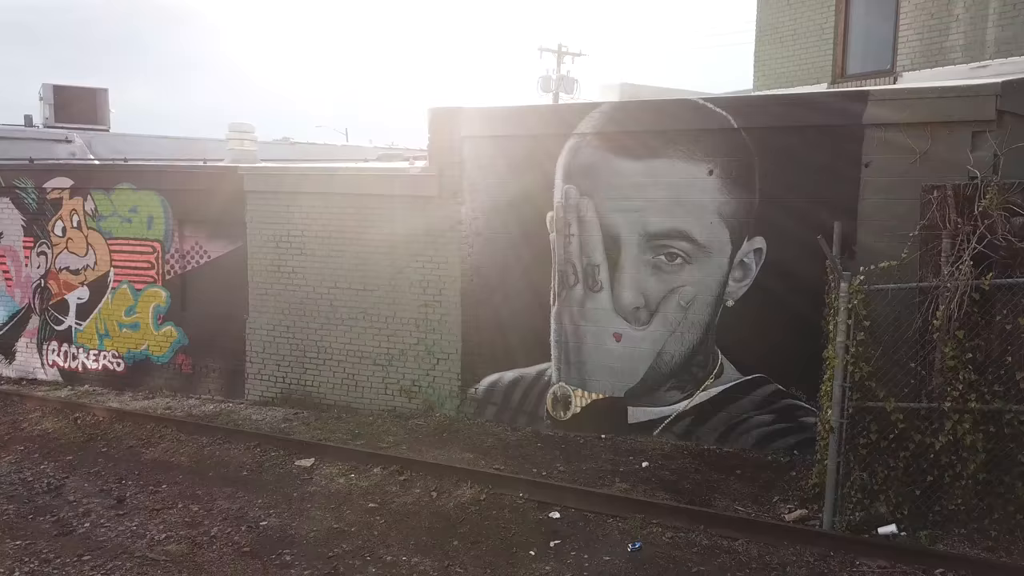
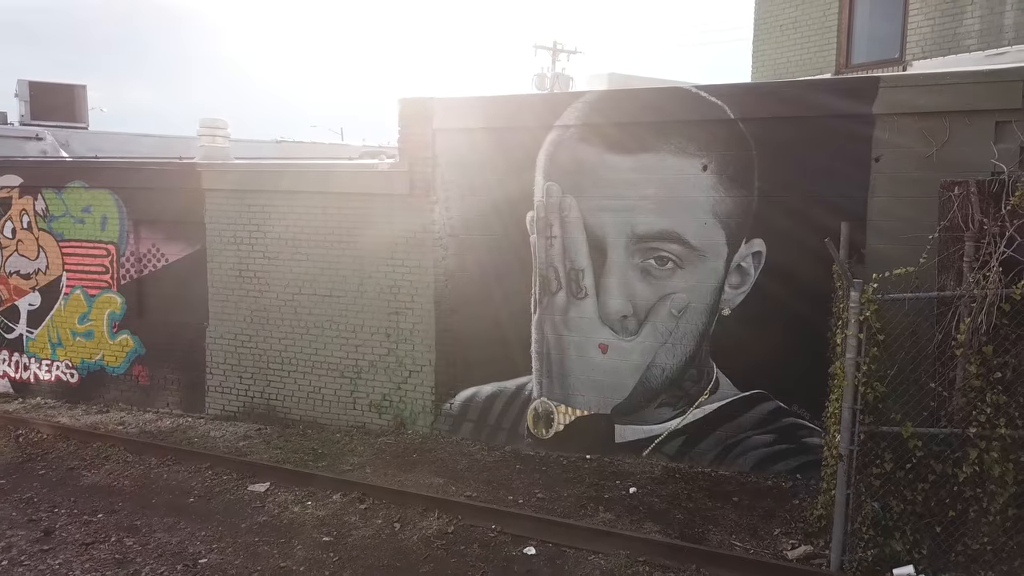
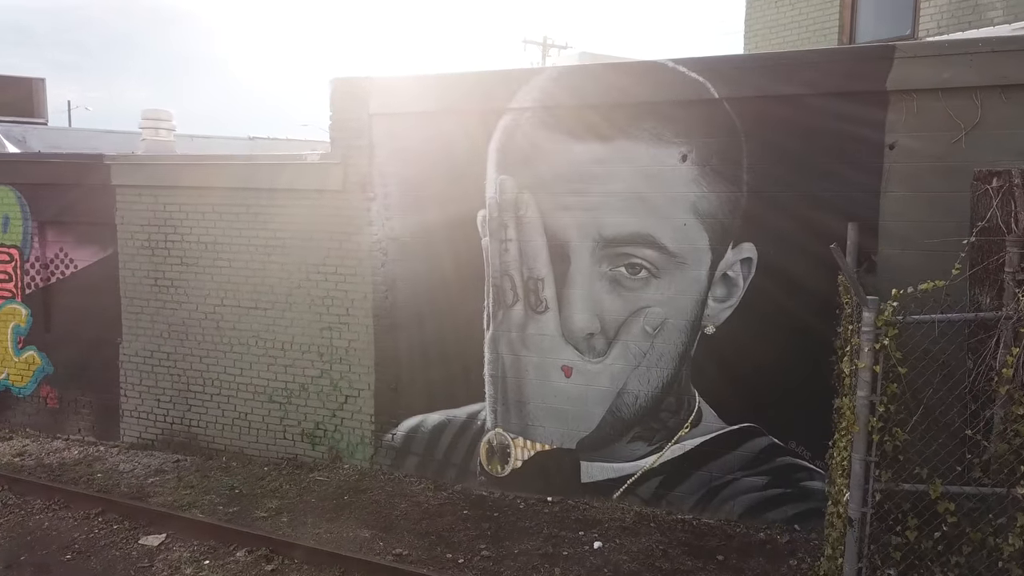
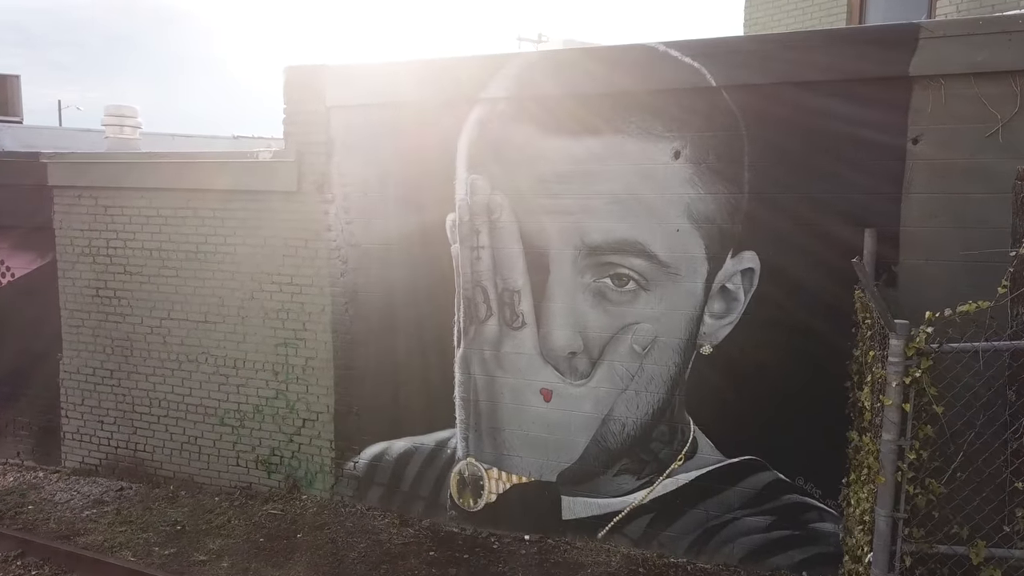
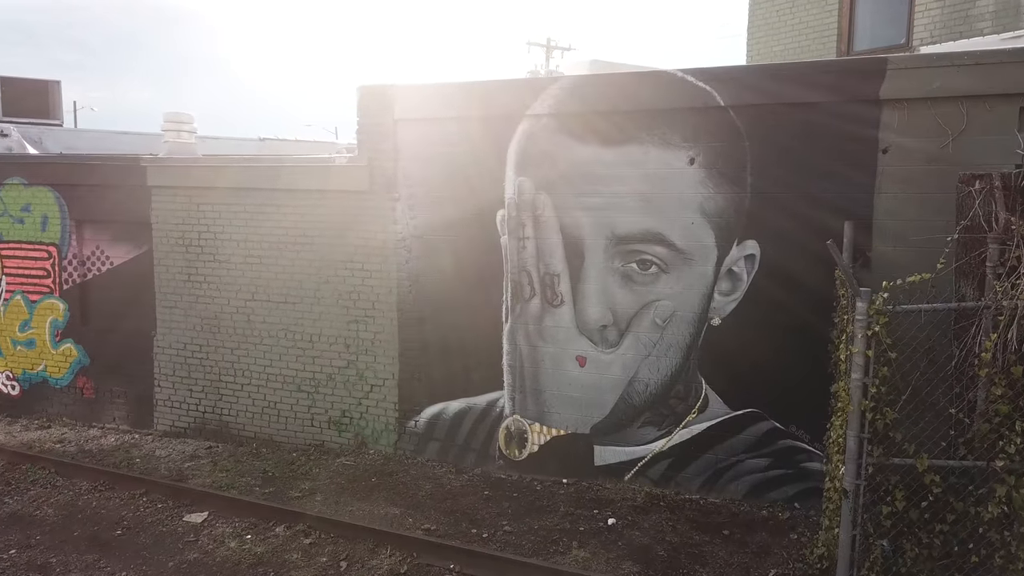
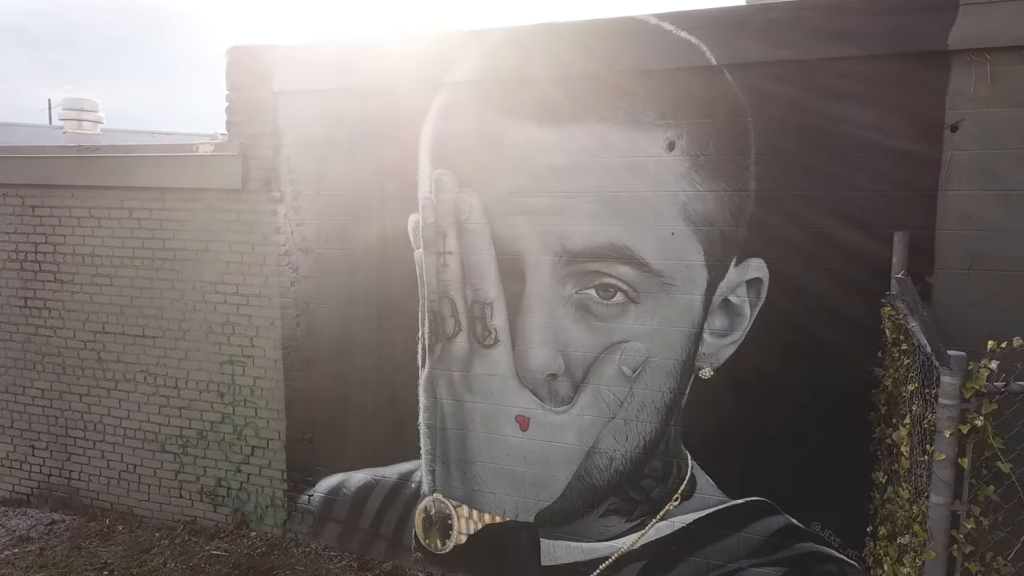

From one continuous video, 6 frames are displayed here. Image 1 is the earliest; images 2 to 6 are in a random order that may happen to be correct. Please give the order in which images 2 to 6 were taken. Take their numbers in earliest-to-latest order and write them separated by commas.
2, 5, 3, 4, 6
